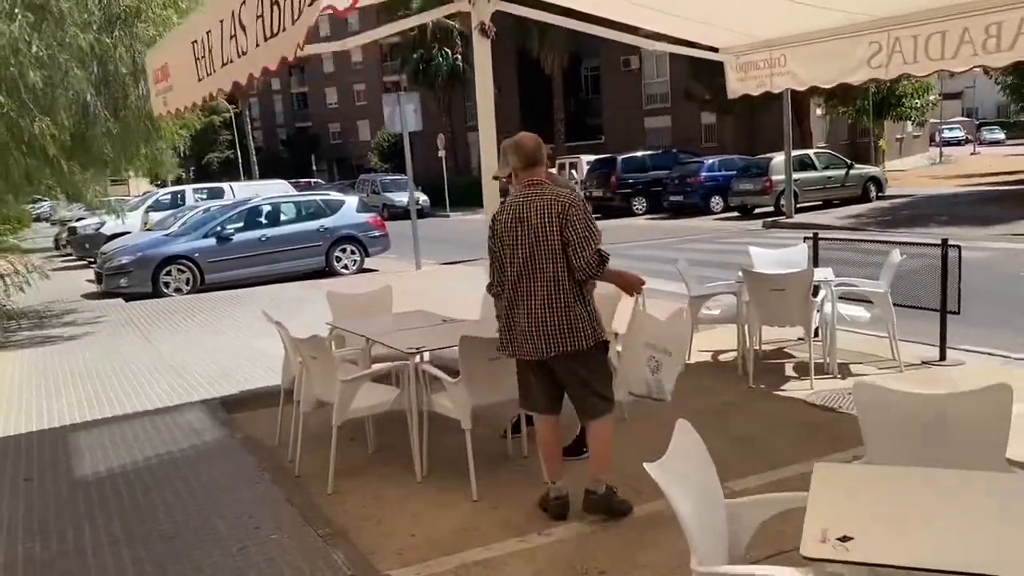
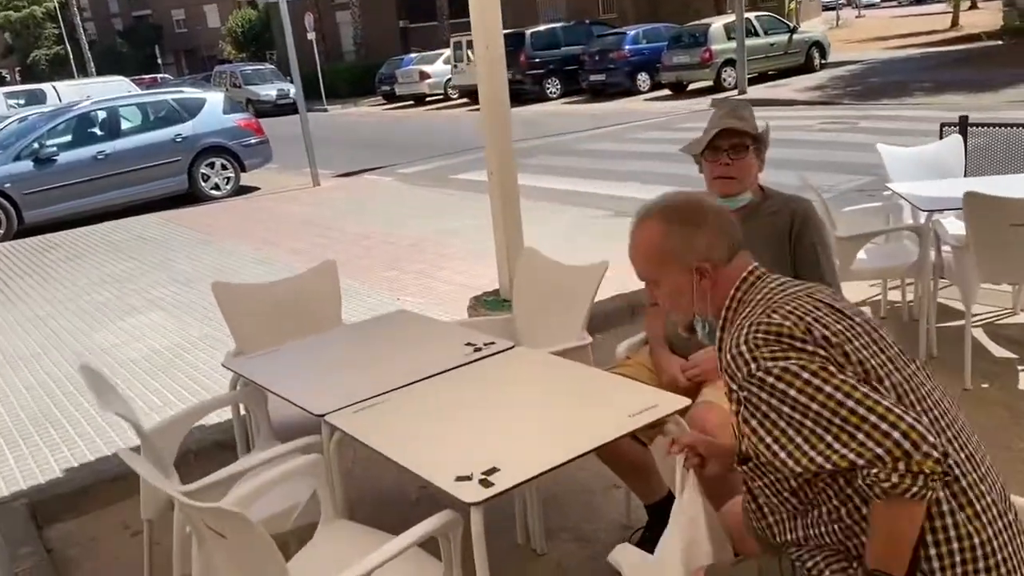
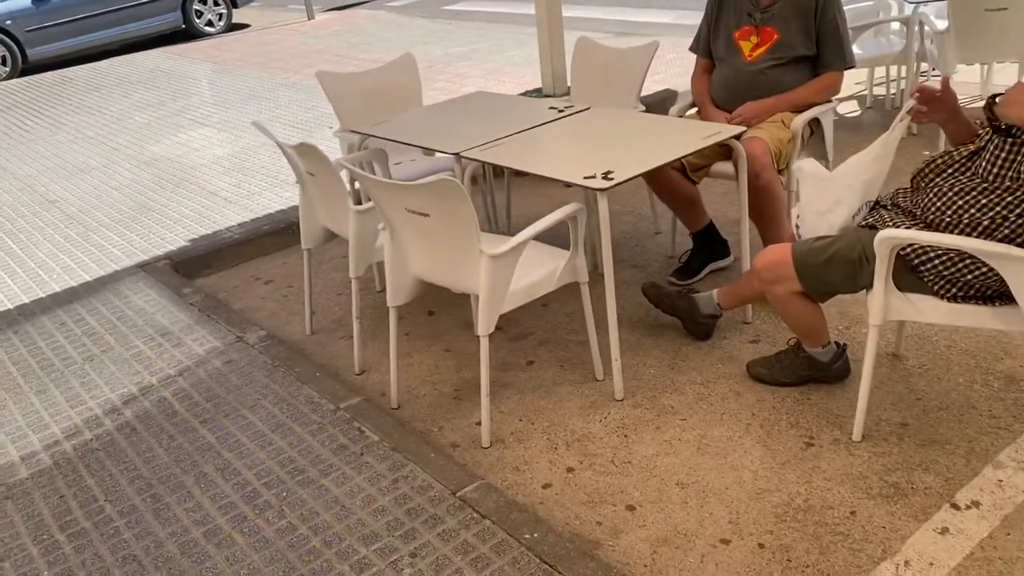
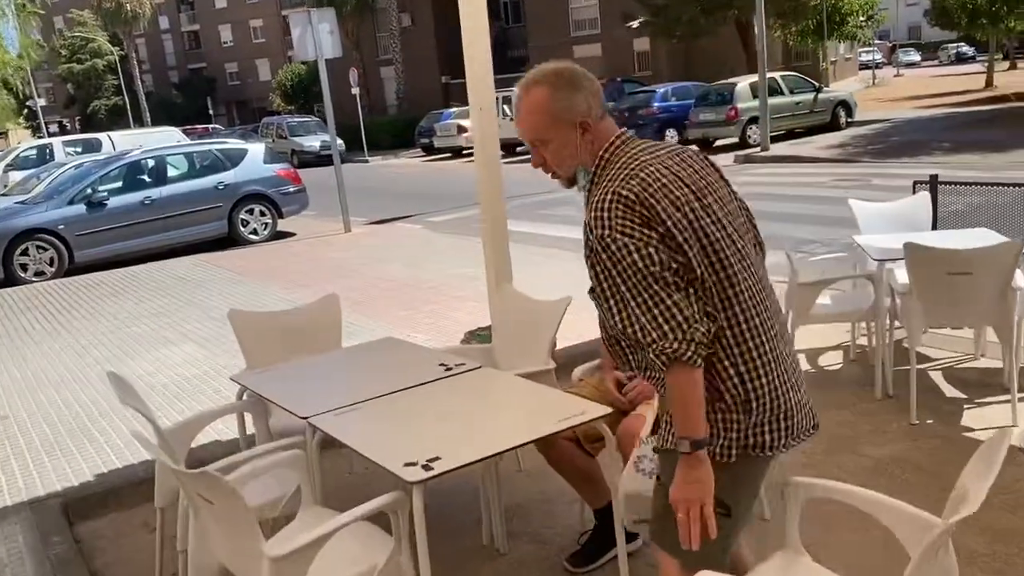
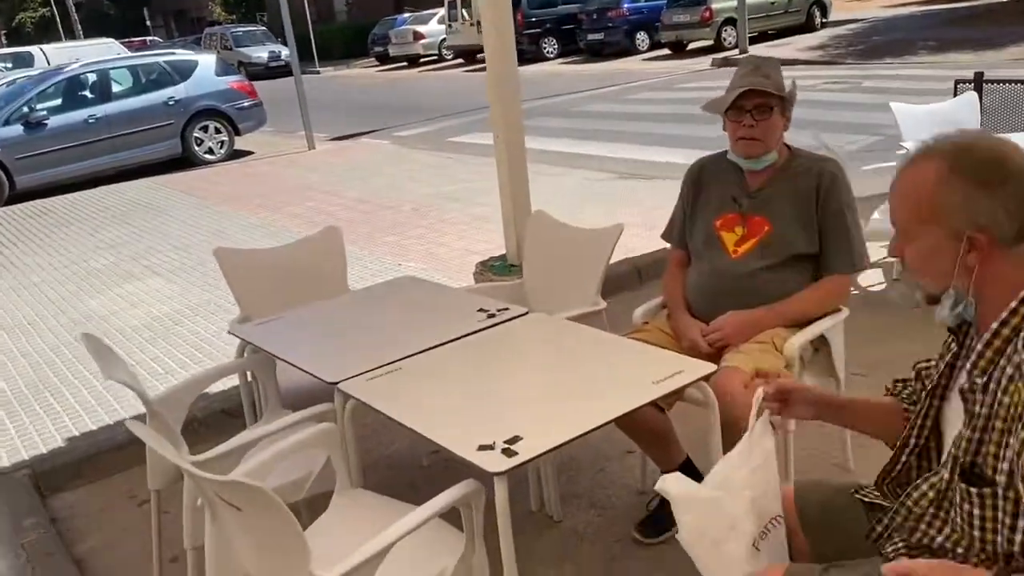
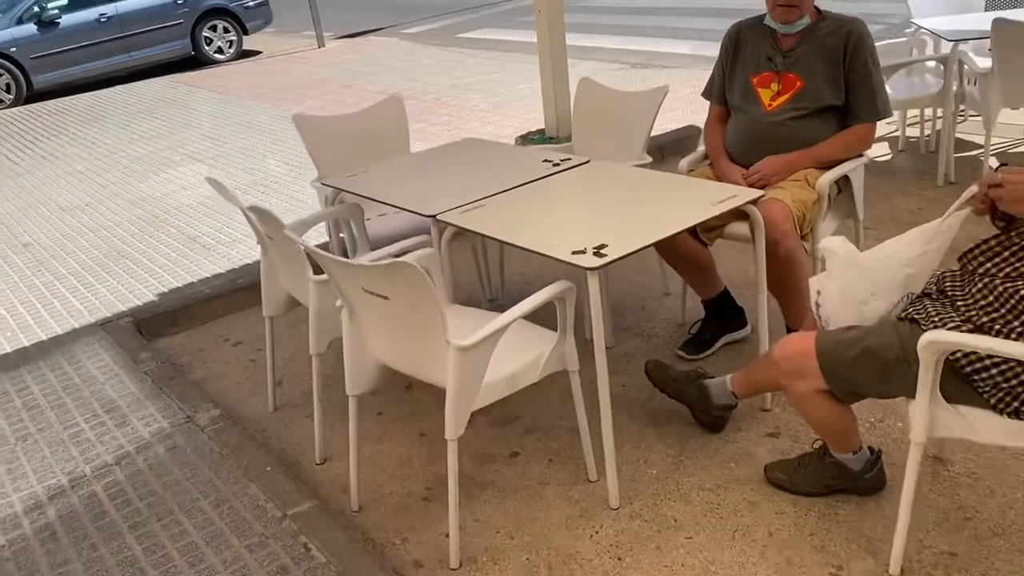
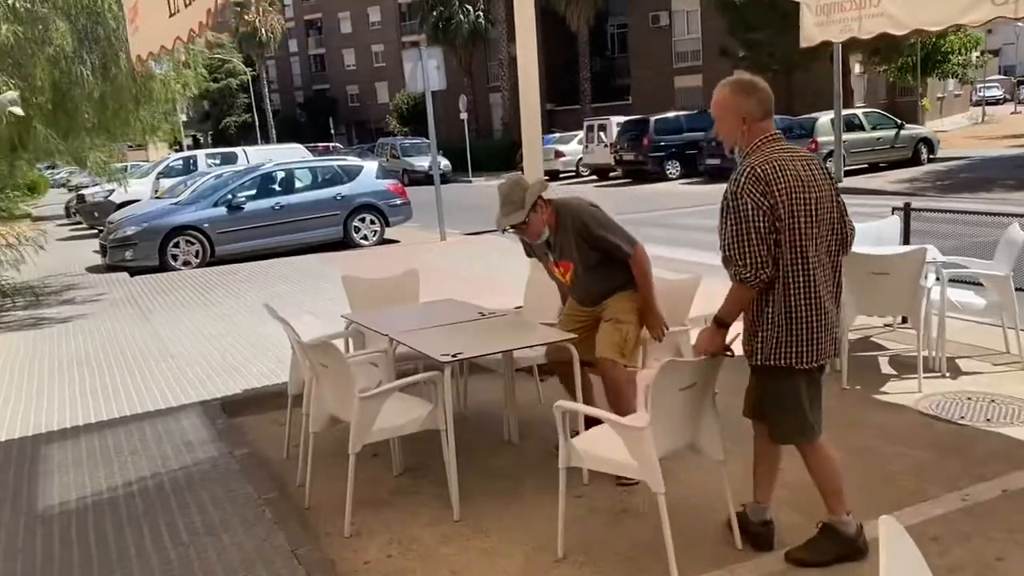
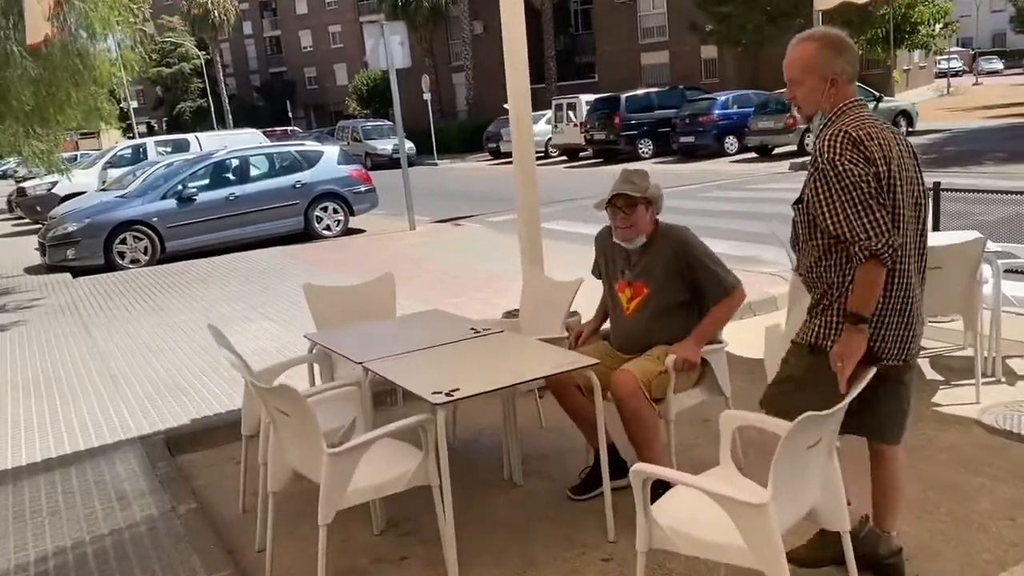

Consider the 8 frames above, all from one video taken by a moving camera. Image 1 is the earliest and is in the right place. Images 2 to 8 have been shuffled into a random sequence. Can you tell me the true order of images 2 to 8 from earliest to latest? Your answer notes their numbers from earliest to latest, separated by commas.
7, 8, 4, 2, 5, 6, 3
